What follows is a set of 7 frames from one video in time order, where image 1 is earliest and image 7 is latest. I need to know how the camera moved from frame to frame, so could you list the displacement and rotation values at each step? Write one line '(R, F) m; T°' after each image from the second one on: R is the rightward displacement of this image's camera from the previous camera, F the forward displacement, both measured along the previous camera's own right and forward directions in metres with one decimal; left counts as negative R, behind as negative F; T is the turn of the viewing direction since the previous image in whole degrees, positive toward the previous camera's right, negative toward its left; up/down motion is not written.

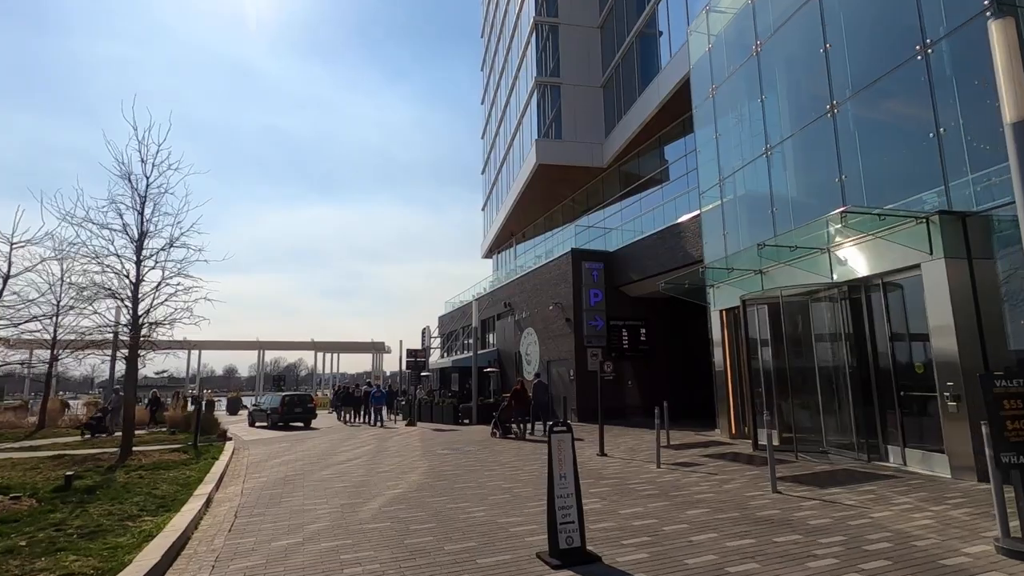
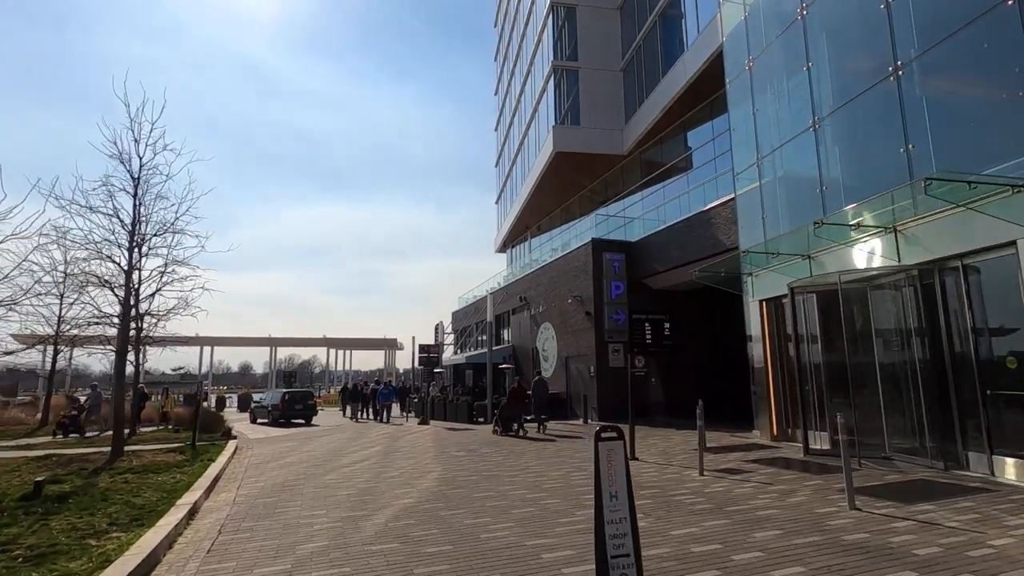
(-0.2, +1.1) m; -1°
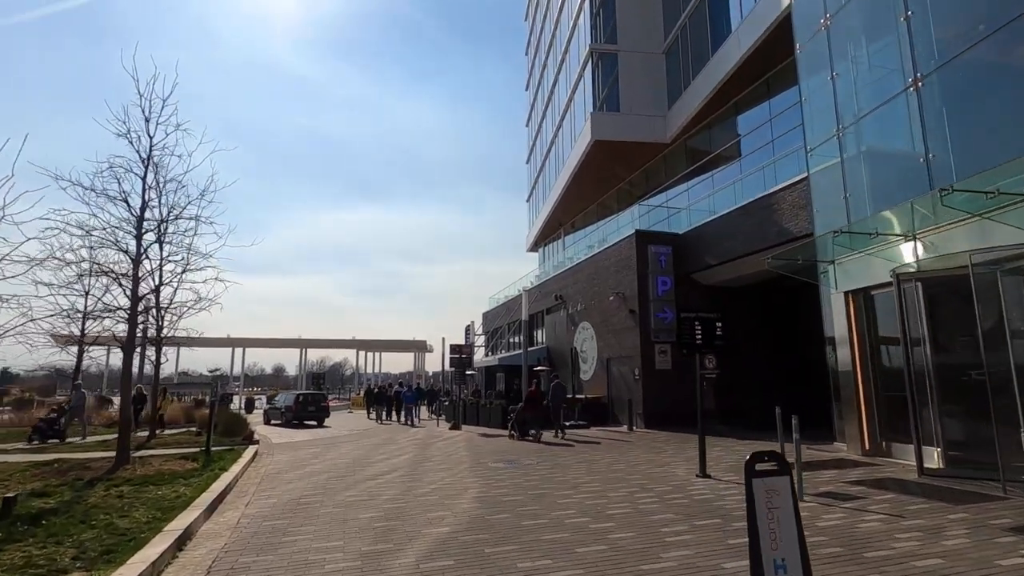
(-0.4, +1.5) m; -3°
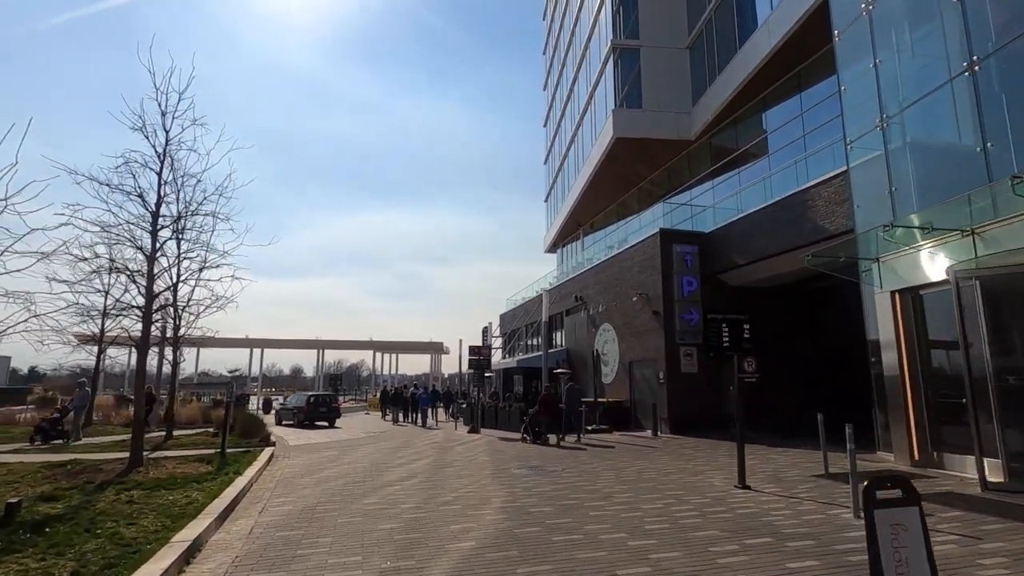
(-0.2, +0.5) m; -2°
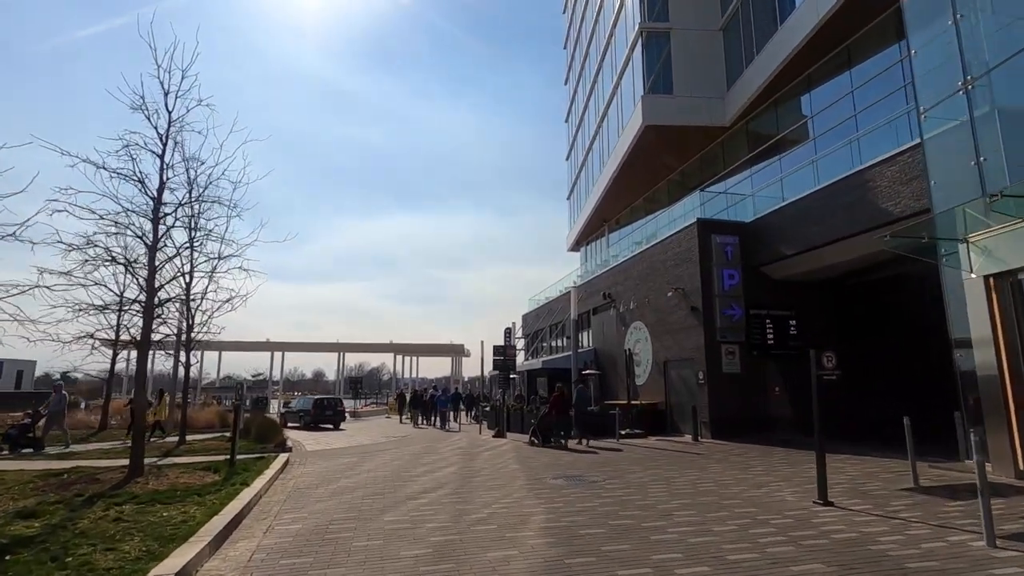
(-0.3, +1.2) m; -2°
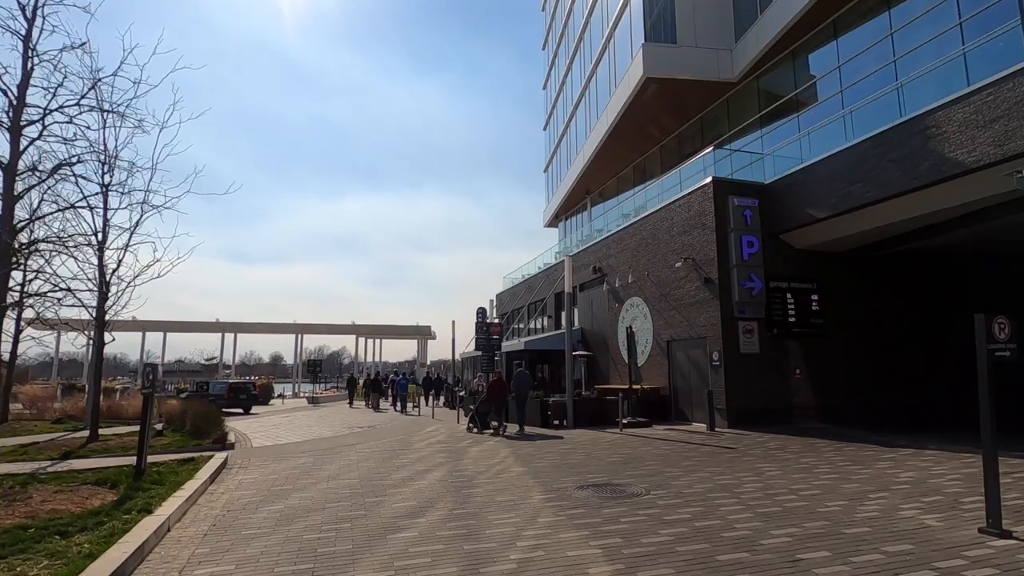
(-0.7, +2.7) m; +4°
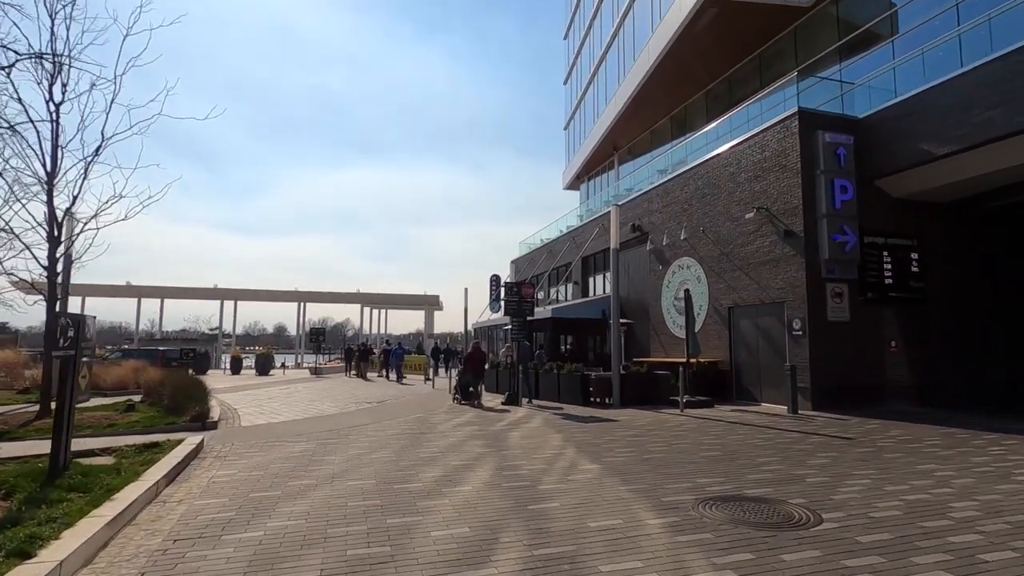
(-0.9, +2.7) m; 0°
